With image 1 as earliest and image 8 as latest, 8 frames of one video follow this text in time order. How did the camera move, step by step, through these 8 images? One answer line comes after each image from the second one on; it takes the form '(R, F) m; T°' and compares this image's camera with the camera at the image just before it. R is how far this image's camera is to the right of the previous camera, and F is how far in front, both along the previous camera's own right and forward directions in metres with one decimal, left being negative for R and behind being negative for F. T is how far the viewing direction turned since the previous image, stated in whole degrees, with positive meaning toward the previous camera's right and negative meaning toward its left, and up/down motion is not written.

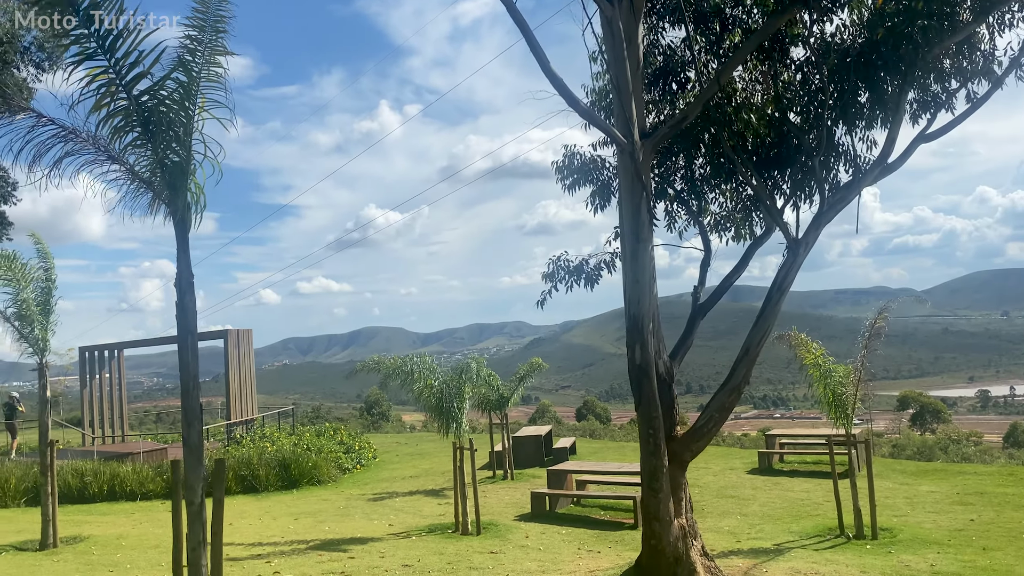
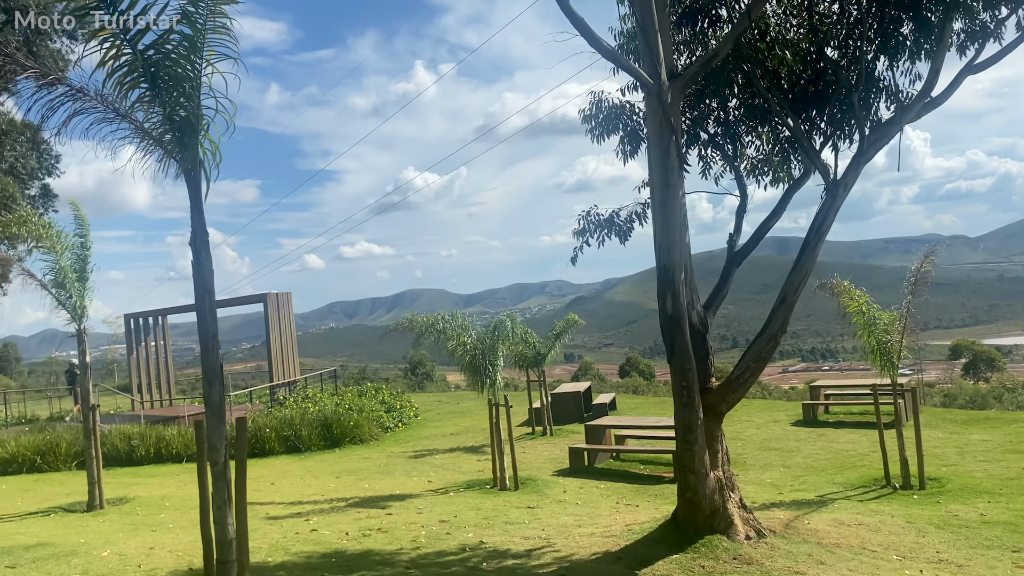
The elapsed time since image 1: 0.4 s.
(+0.1, +0.1) m; -3°
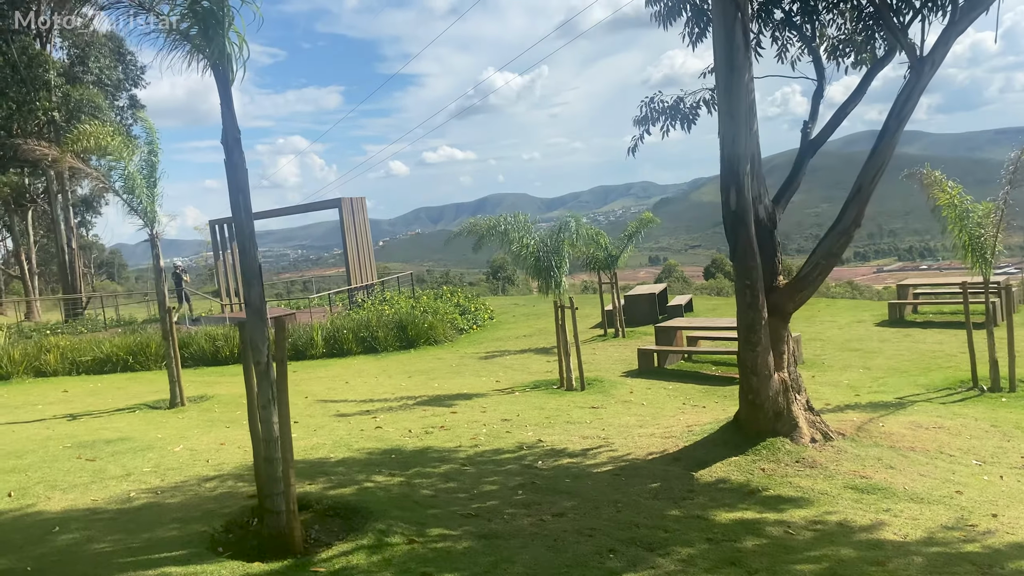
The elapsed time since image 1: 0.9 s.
(+0.2, +0.2) m; -6°
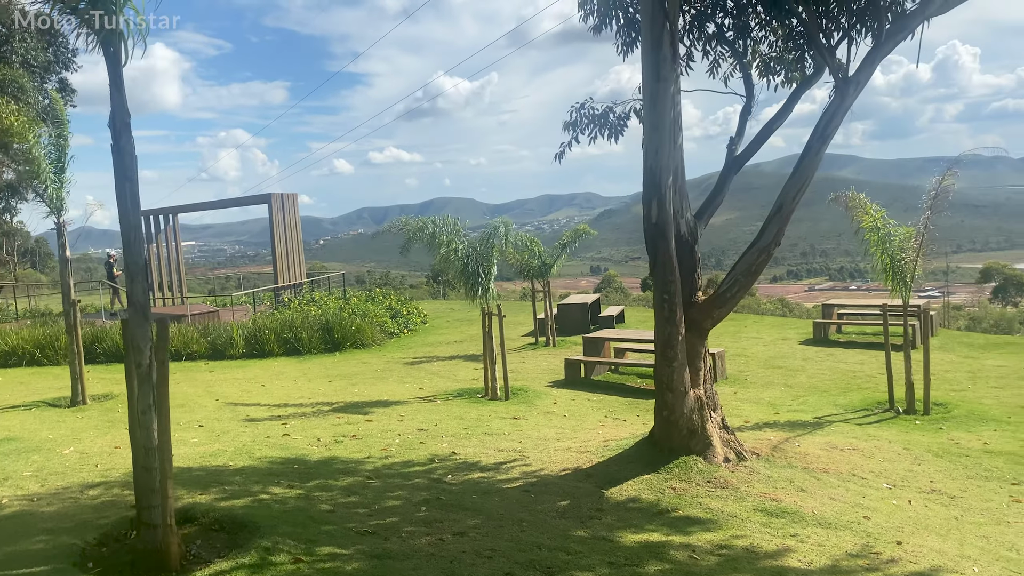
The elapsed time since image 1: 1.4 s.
(+0.2, +0.2) m; +4°
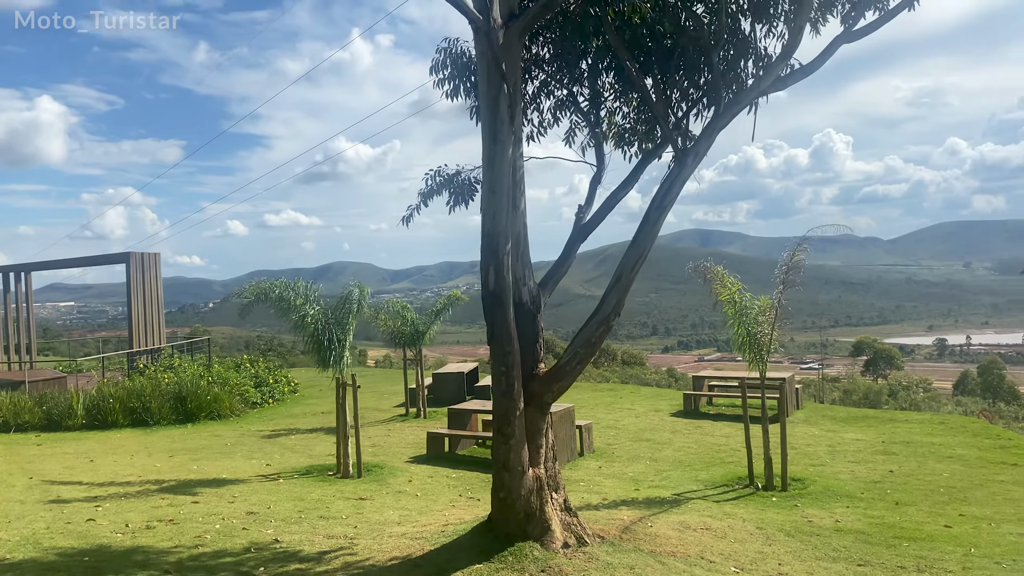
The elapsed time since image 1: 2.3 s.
(+0.4, +0.3) m; +7°
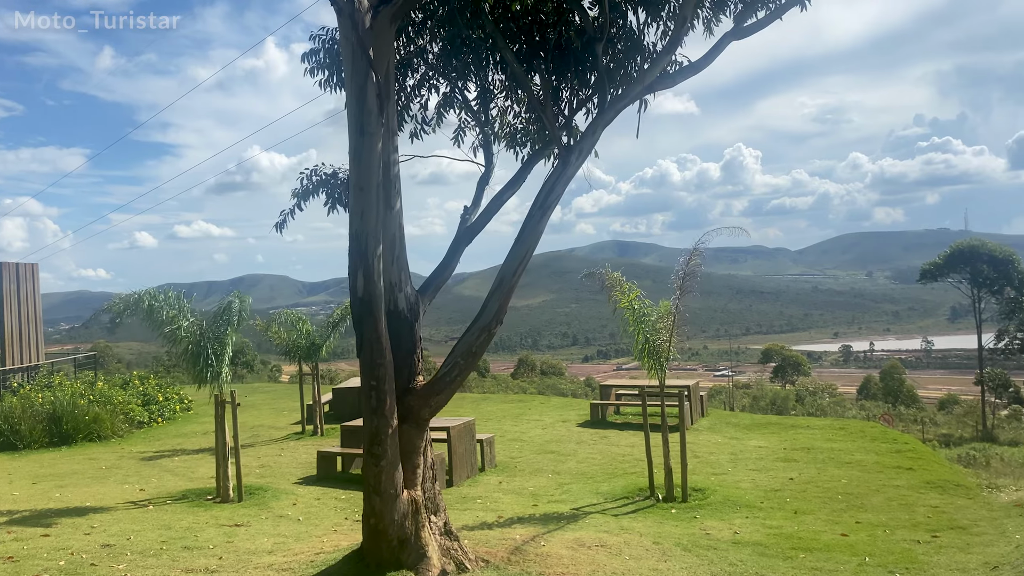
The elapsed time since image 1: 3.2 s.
(+0.2, +0.3) m; +5°
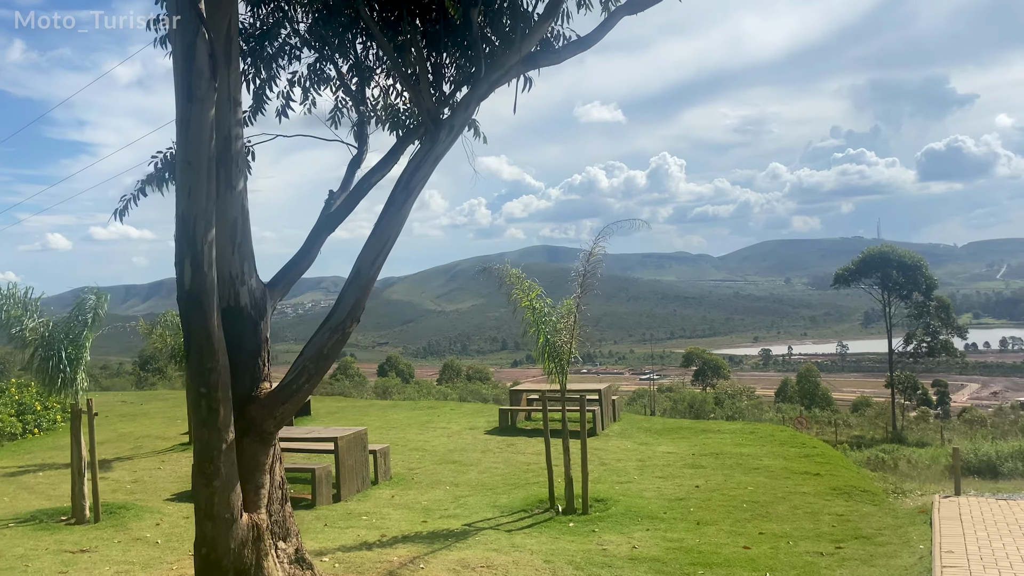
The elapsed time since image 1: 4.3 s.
(+0.3, +0.5) m; +5°
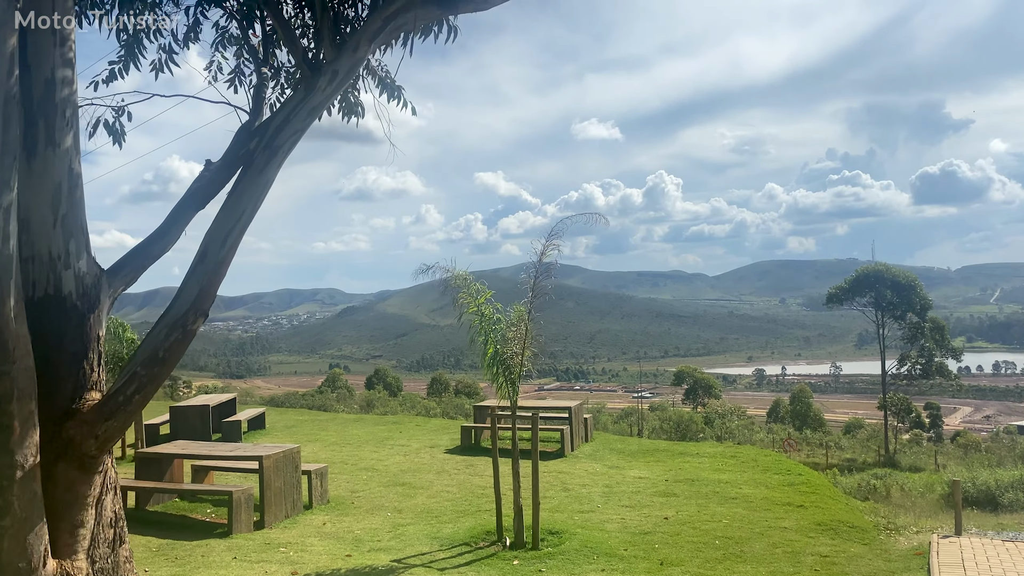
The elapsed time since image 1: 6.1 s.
(+0.4, +0.8) m; 0°
